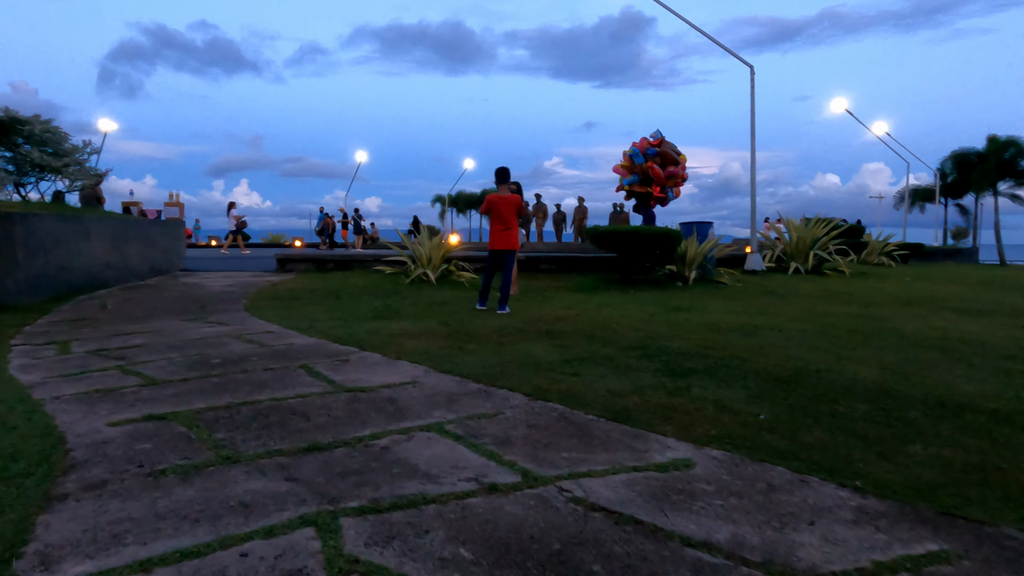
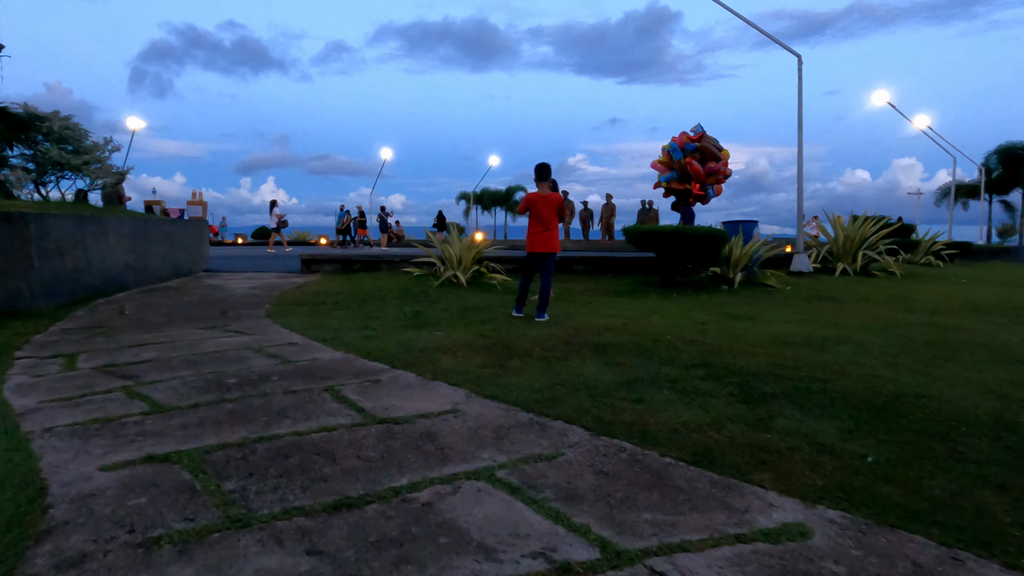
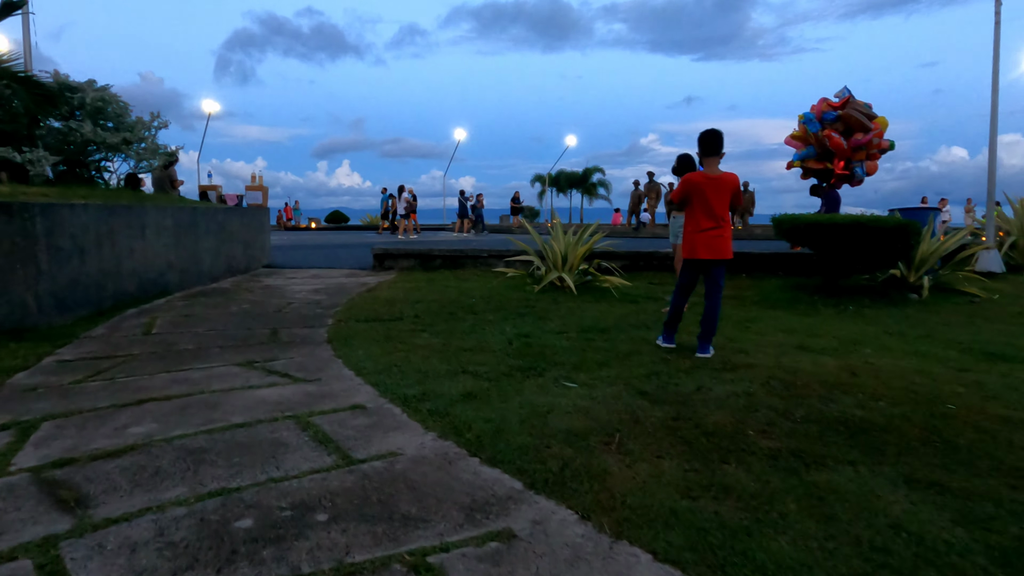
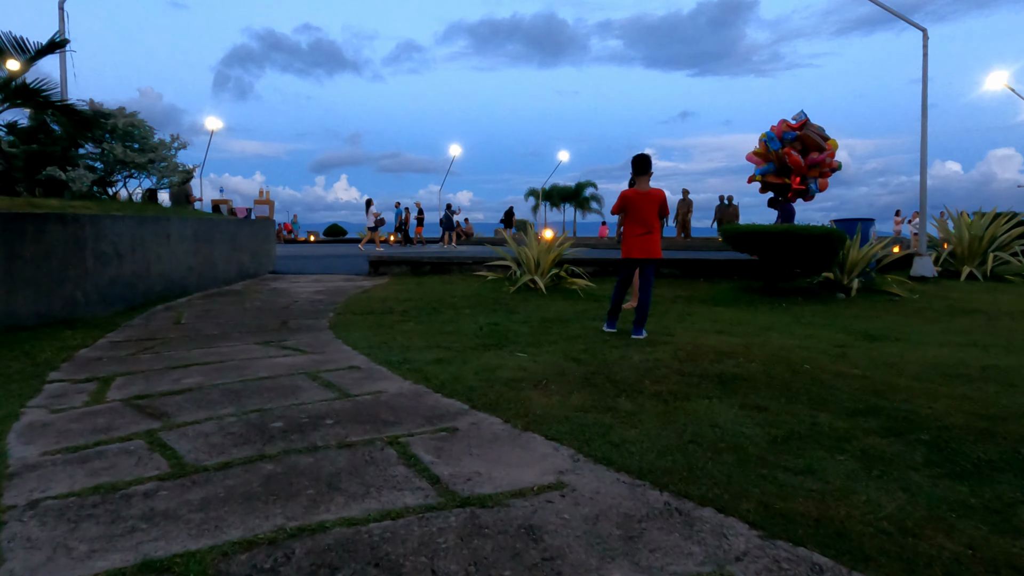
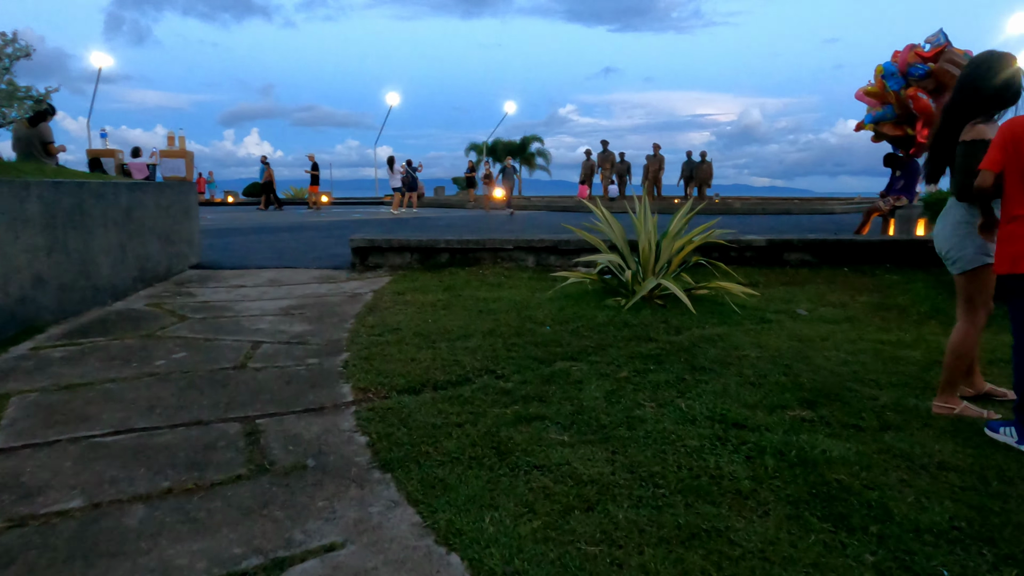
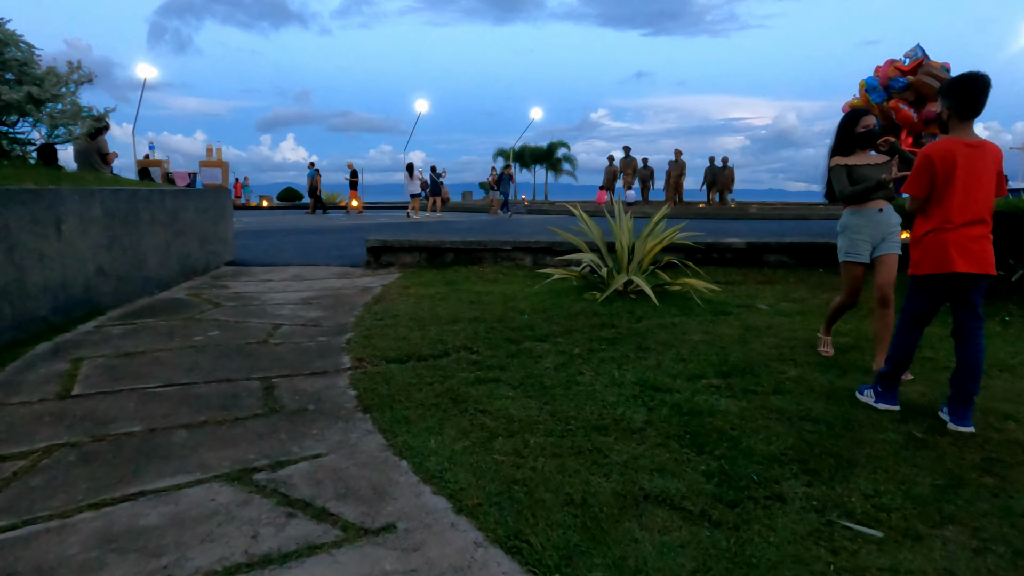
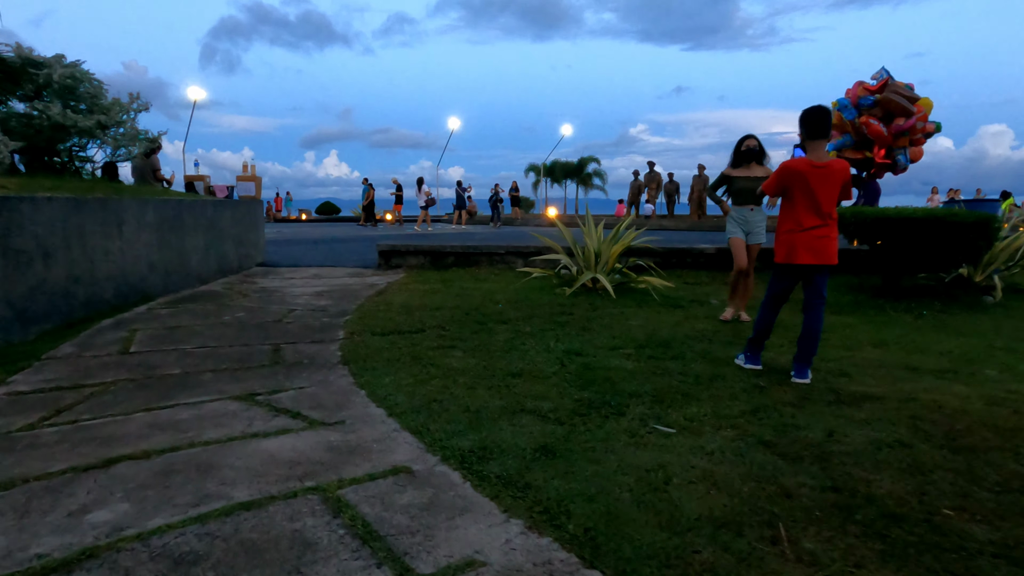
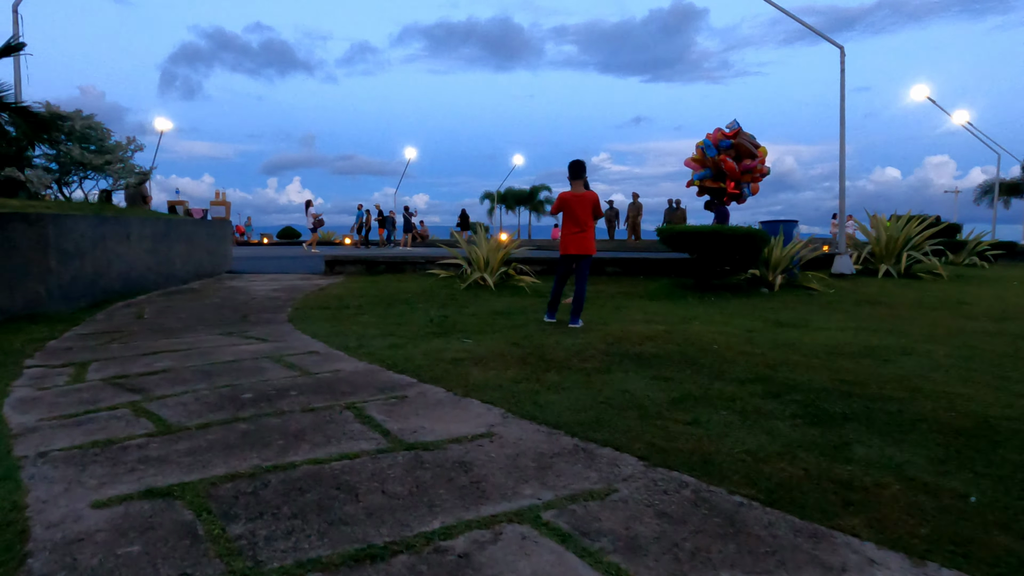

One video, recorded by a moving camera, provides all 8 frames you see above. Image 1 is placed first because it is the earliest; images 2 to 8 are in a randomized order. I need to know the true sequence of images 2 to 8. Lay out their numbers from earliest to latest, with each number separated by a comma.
2, 8, 4, 3, 7, 6, 5
